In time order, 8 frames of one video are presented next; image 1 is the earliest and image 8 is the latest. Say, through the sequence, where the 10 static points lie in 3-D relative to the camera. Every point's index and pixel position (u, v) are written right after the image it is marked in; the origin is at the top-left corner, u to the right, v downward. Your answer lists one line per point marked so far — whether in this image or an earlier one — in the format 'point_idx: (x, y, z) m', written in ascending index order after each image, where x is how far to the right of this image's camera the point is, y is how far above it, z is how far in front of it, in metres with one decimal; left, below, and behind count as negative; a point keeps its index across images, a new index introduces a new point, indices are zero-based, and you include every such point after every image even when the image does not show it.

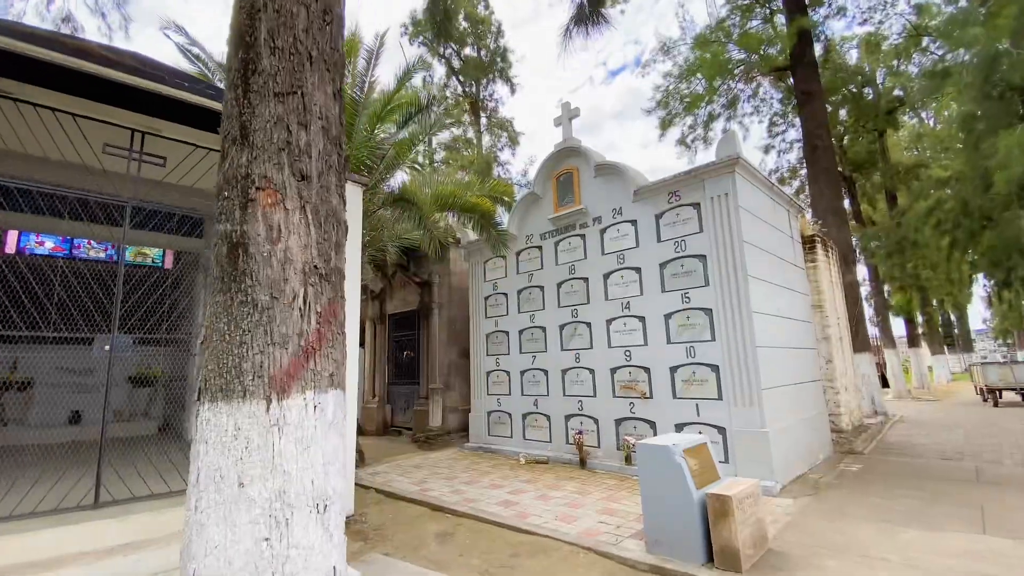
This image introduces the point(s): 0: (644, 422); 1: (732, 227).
0: (+1.5, -1.5, +5.3) m
1: (+2.3, +0.6, +4.9) m
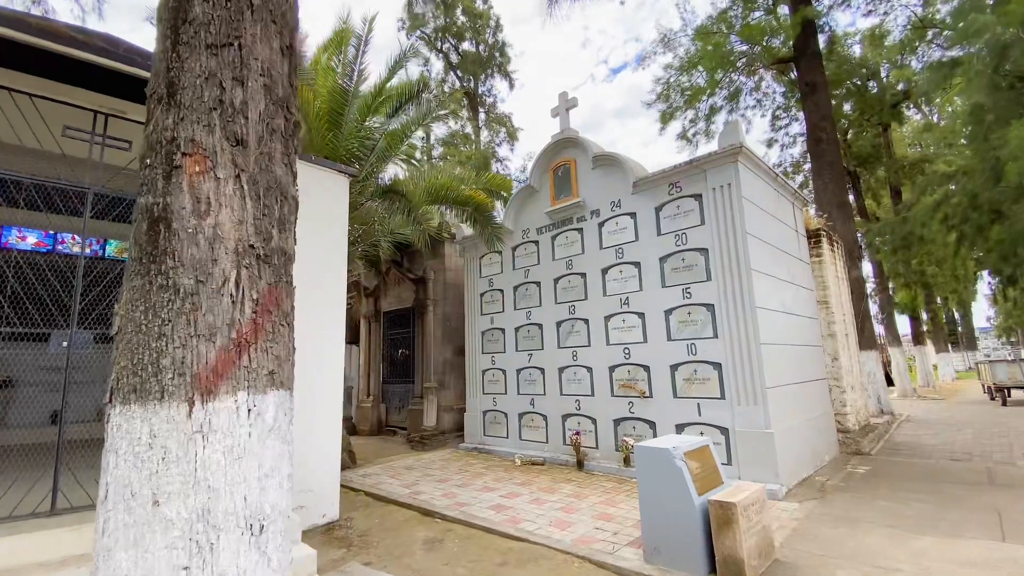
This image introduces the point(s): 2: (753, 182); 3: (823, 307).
0: (+1.4, -1.5, +5.1) m
1: (+2.2, +0.7, +4.7) m
2: (+2.5, +1.1, +4.9) m
3: (+4.1, -0.2, +6.2) m
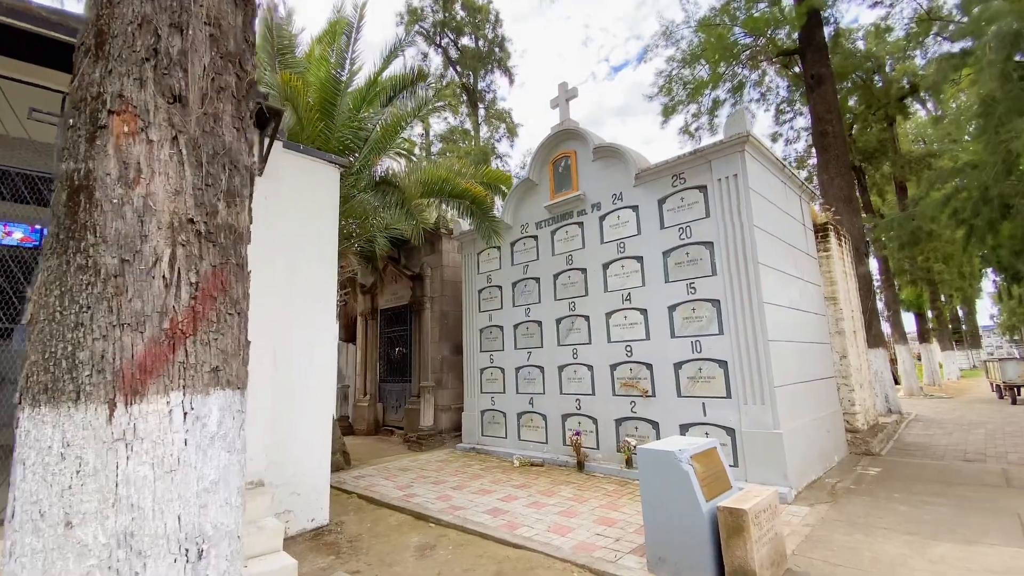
0: (+1.4, -1.4, +4.9) m
1: (+2.2, +0.7, +4.5) m
2: (+2.5, +1.2, +4.7) m
3: (+4.1, -0.2, +6.0) m
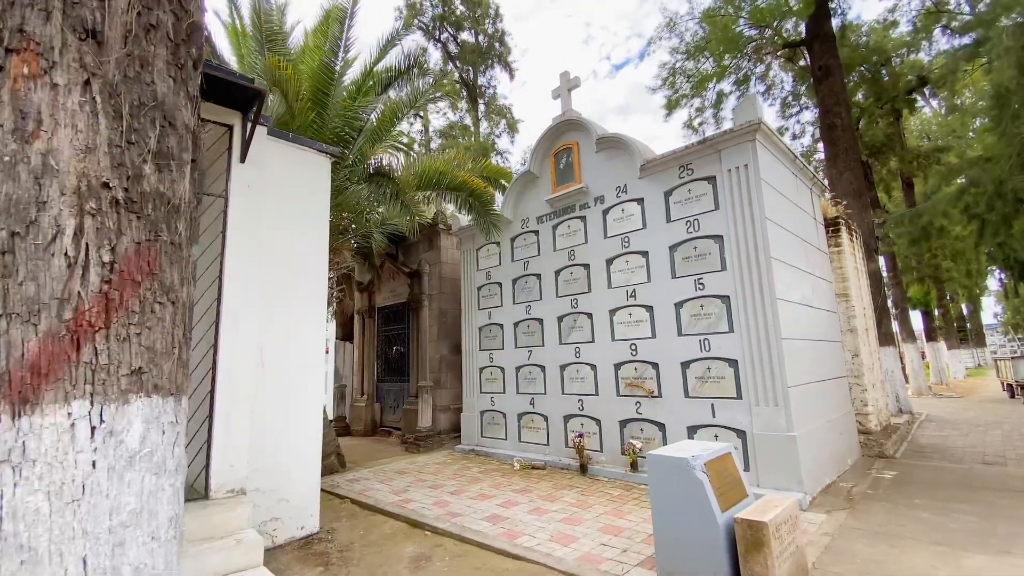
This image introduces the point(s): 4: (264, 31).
0: (+1.4, -1.4, +4.7) m
1: (+2.2, +0.8, +4.3) m
2: (+2.5, +1.2, +4.5) m
3: (+4.1, -0.1, +5.8) m
4: (-2.7, +2.8, +5.0) m
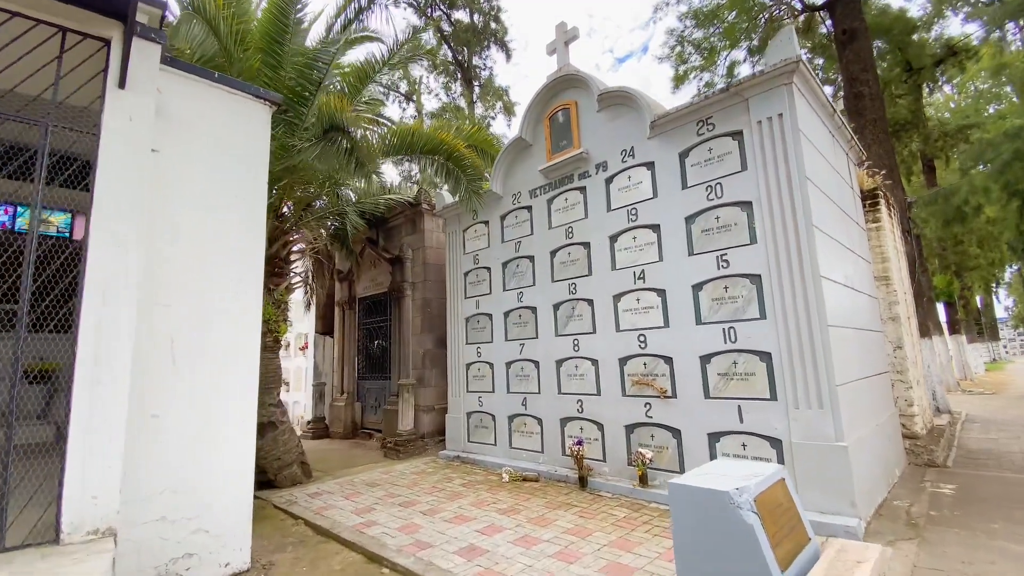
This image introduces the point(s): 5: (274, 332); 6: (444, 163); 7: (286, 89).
0: (+1.3, -1.2, +3.9) m
1: (+2.1, +1.0, +3.5) m
2: (+2.4, +1.4, +3.7) m
3: (+4.0, +0.1, +5.0) m
4: (-2.8, +2.9, +4.2) m
5: (-2.6, -0.5, +5.0) m
6: (-0.8, +1.4, +5.2) m
7: (-2.1, +1.8, +4.3) m
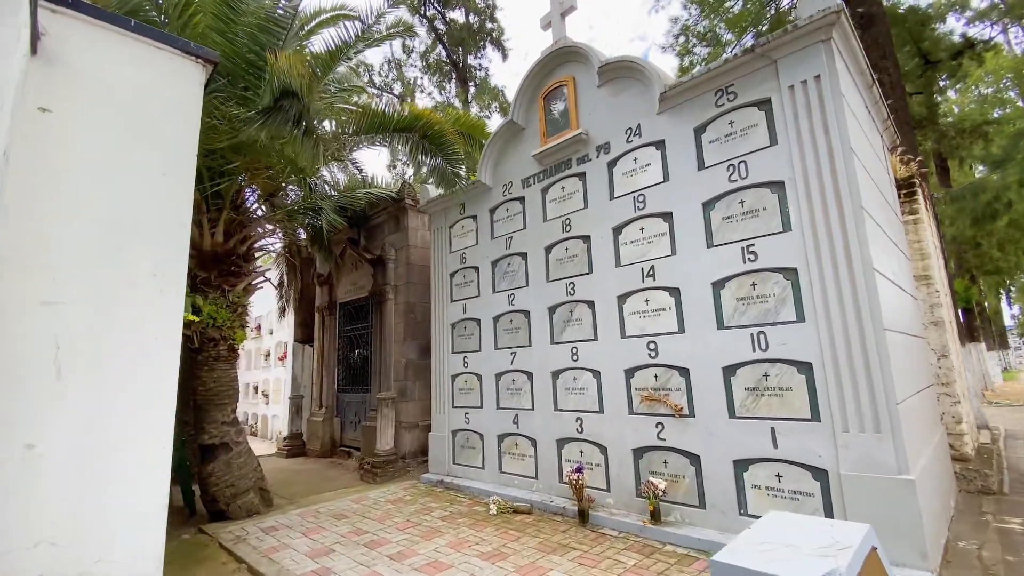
0: (+1.2, -1.2, +3.3) m
1: (+2.0, +1.0, +2.9) m
2: (+2.3, +1.4, +3.2) m
3: (+3.9, 0.0, +4.4) m
4: (-2.9, +2.9, +3.7) m
5: (-2.7, -0.5, +4.4) m
6: (-0.9, +1.3, +4.7) m
7: (-2.2, +1.8, +3.7) m
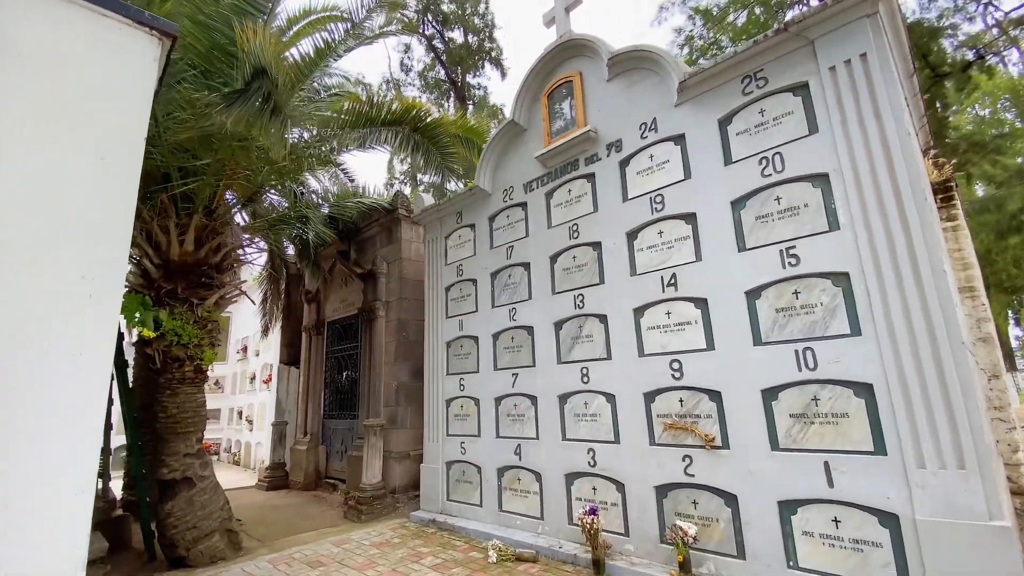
0: (+1.2, -1.2, +2.8) m
1: (+2.0, +0.9, +2.5) m
2: (+2.3, +1.4, +2.8) m
3: (+3.9, -0.1, +4.0) m
4: (-2.9, +2.8, +3.4) m
5: (-2.6, -0.6, +3.9) m
6: (-0.8, +1.2, +4.3) m
7: (-2.2, +1.8, +3.4) m
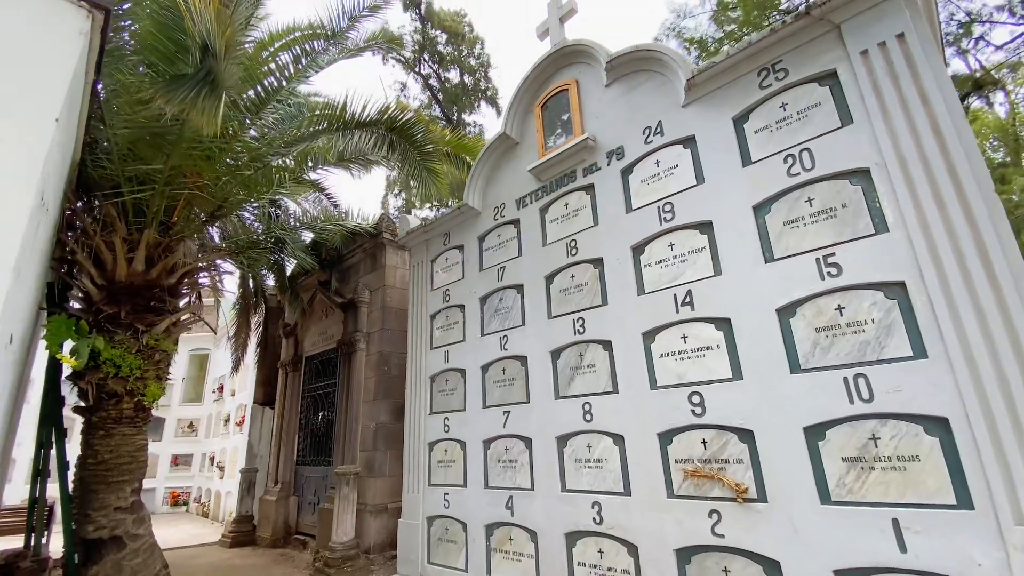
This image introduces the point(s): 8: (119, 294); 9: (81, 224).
0: (+1.2, -1.3, +2.3) m
1: (+1.9, +0.9, +2.2) m
2: (+2.2, +1.3, +2.5) m
3: (+3.9, -0.3, +3.6) m
4: (-2.9, +2.7, +3.1) m
5: (-2.7, -0.8, +3.4) m
6: (-0.9, +1.0, +3.9) m
7: (-2.3, +1.6, +3.1) m
8: (-2.8, 0.0, +3.4) m
9: (-3.0, +0.4, +3.2) m
